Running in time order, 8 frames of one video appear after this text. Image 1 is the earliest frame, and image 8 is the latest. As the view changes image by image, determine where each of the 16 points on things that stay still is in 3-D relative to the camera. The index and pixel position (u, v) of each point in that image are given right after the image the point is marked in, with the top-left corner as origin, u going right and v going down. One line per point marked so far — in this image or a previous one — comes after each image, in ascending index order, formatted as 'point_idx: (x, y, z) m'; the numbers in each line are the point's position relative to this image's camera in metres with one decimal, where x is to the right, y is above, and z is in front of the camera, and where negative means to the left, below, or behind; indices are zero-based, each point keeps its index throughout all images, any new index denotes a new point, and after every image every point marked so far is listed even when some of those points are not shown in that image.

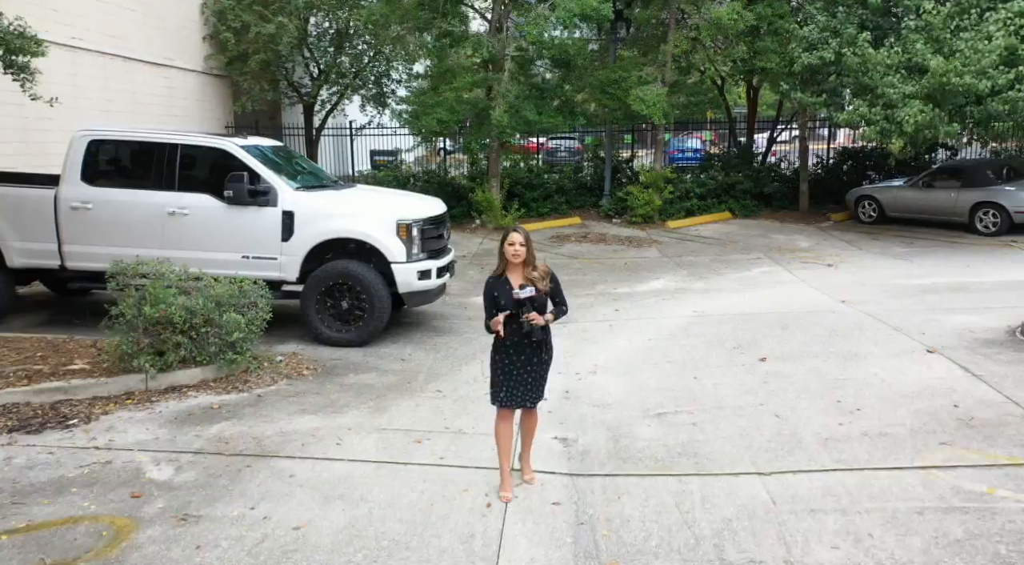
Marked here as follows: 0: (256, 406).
0: (-1.8, -0.9, +4.8) m
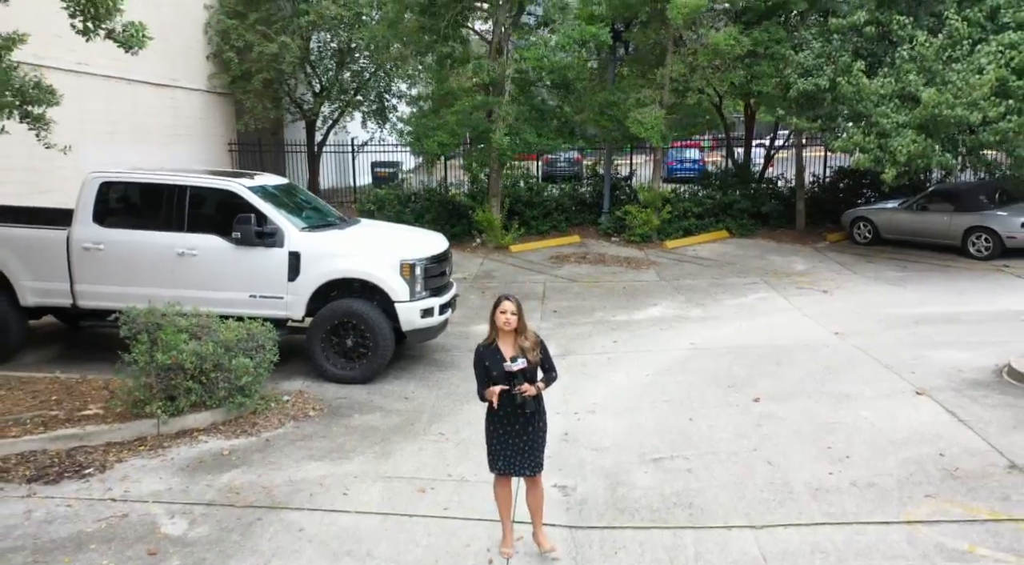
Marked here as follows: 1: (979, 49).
0: (-1.8, -1.2, +4.9) m
1: (+6.2, +3.1, +8.9) m
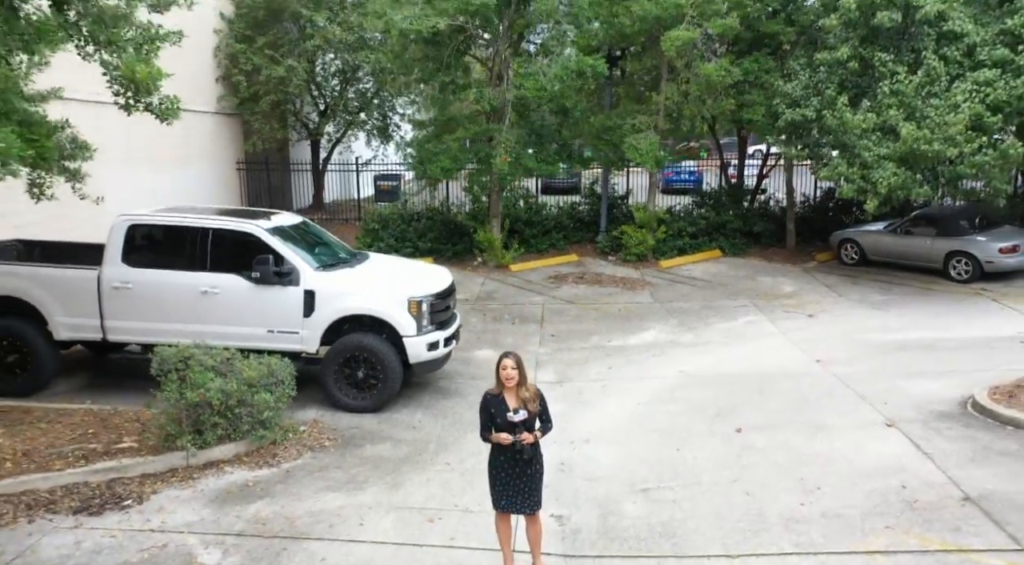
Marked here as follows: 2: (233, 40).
0: (-1.8, -1.6, +5.4) m
1: (+6.2, +2.7, +9.3) m
2: (-6.2, +5.4, +15.0) m
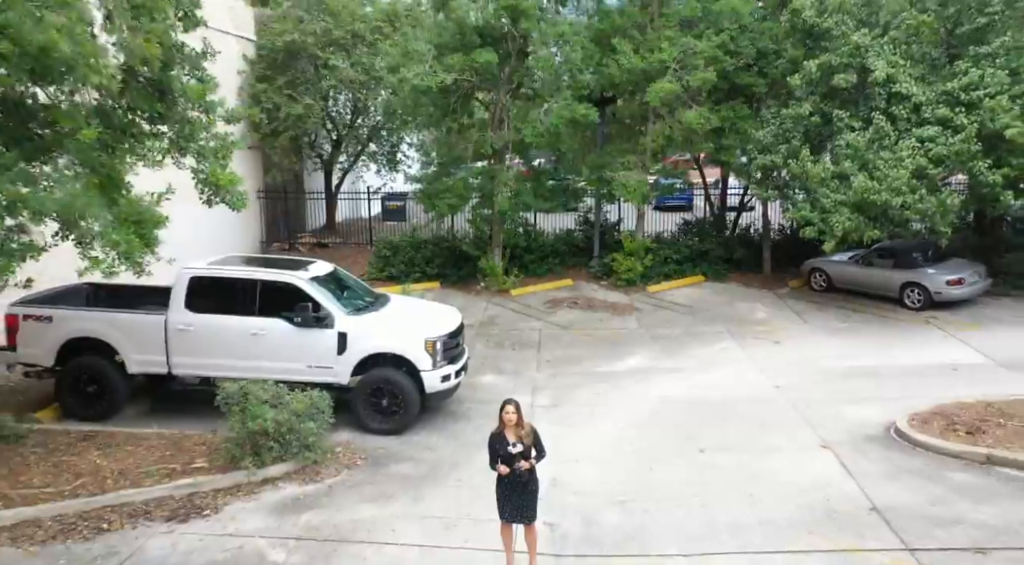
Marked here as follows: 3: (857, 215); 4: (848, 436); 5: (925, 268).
0: (-1.8, -2.1, +6.6) m
1: (+6.2, +2.2, +10.6) m
2: (-6.2, +4.9, +16.2) m
3: (+5.5, +1.1, +10.6) m
4: (+3.7, -1.7, +7.5) m
5: (+7.4, +0.3, +12.0) m
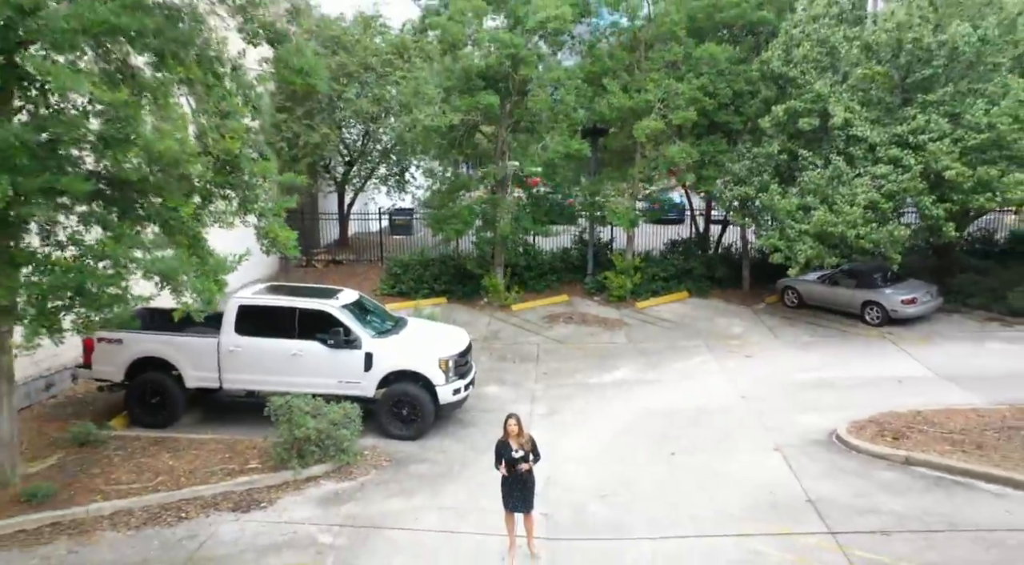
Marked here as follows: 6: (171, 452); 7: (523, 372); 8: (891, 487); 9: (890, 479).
0: (-1.8, -2.5, +8.0) m
1: (+6.2, +1.9, +11.9) m
2: (-6.2, +4.5, +17.6) m
3: (+5.5, +0.7, +12.0) m
4: (+3.8, -2.1, +8.9) m
5: (+7.4, -0.1, +13.3) m
6: (-4.3, -2.1, +8.4) m
7: (+0.2, -1.6, +12.2) m
8: (+4.2, -2.3, +7.5) m
9: (+4.3, -2.2, +7.7) m
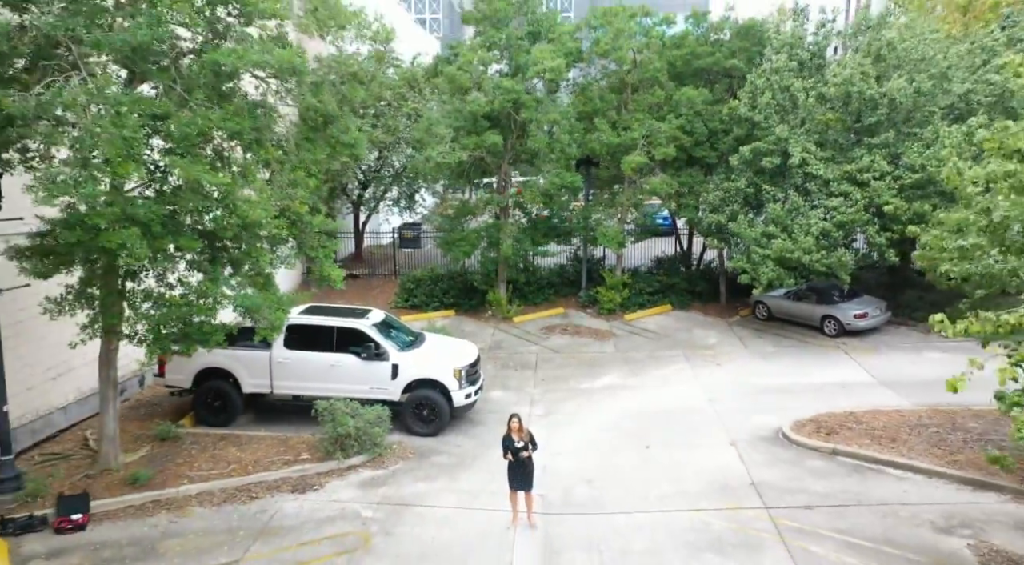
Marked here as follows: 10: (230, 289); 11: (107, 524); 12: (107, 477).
0: (-1.7, -2.9, +9.9) m
1: (+6.2, +1.5, +13.8) m
2: (-6.2, +4.1, +19.5) m
3: (+5.5, +0.3, +13.9) m
4: (+3.8, -2.5, +10.7) m
5: (+7.4, -0.5, +15.2) m
6: (-4.2, -2.5, +10.3) m
7: (+0.2, -2.0, +14.0) m
8: (+4.3, -2.7, +9.4) m
9: (+4.4, -2.6, +9.5) m
10: (-3.4, -0.1, +8.2) m
11: (-5.0, -3.0, +8.3) m
12: (-5.5, -2.7, +9.2) m
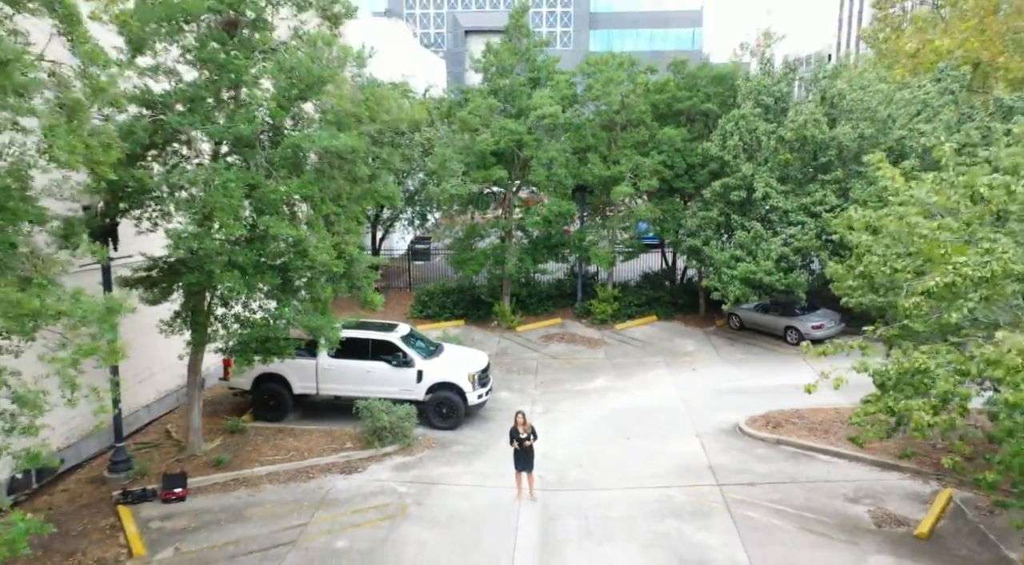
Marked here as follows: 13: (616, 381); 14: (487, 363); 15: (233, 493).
0: (-1.6, -3.3, +12.2) m
1: (+6.3, +1.1, +16.1) m
2: (-6.1, +3.7, +21.8) m
3: (+5.6, -0.1, +16.2) m
4: (+3.9, -2.9, +13.0) m
5: (+7.5, -0.9, +17.5) m
6: (-4.2, -2.9, +12.6) m
7: (+0.3, -2.4, +16.4) m
8: (+4.4, -3.0, +11.7) m
9: (+4.4, -3.0, +11.8) m
10: (-3.4, -0.5, +10.5) m
11: (-4.9, -3.4, +10.6) m
12: (-5.4, -3.1, +11.5) m
13: (+2.5, -2.4, +16.2) m
14: (-0.5, -1.7, +14.0) m
15: (-4.5, -3.4, +10.7) m
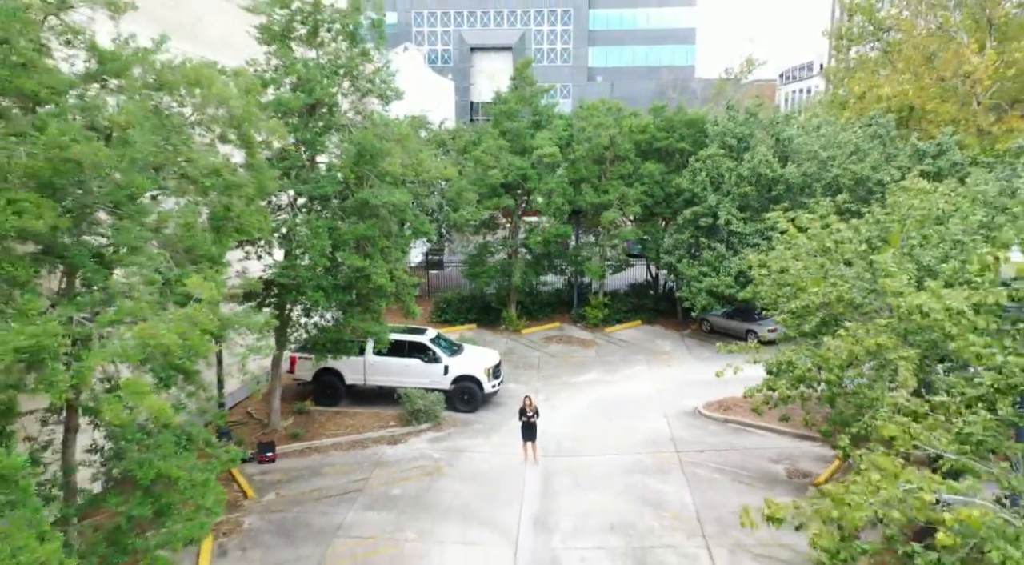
0: (-1.5, -3.6, +15.6) m
1: (+6.5, +0.8, +19.6) m
2: (-5.9, +3.4, +25.3) m
3: (+5.8, -0.4, +19.6) m
4: (+4.1, -3.2, +16.5) m
5: (+7.7, -1.2, +21.0) m
6: (-4.0, -3.2, +16.1) m
7: (+0.5, -2.7, +19.8) m
8: (+4.5, -3.4, +15.1) m
9: (+4.6, -3.3, +15.3) m
10: (-3.2, -0.8, +14.0) m
11: (-4.8, -3.7, +14.1) m
12: (-5.3, -3.4, +15.0) m
13: (+2.7, -2.7, +19.6) m
14: (-0.3, -2.0, +17.5) m
15: (-4.3, -3.7, +14.2) m
